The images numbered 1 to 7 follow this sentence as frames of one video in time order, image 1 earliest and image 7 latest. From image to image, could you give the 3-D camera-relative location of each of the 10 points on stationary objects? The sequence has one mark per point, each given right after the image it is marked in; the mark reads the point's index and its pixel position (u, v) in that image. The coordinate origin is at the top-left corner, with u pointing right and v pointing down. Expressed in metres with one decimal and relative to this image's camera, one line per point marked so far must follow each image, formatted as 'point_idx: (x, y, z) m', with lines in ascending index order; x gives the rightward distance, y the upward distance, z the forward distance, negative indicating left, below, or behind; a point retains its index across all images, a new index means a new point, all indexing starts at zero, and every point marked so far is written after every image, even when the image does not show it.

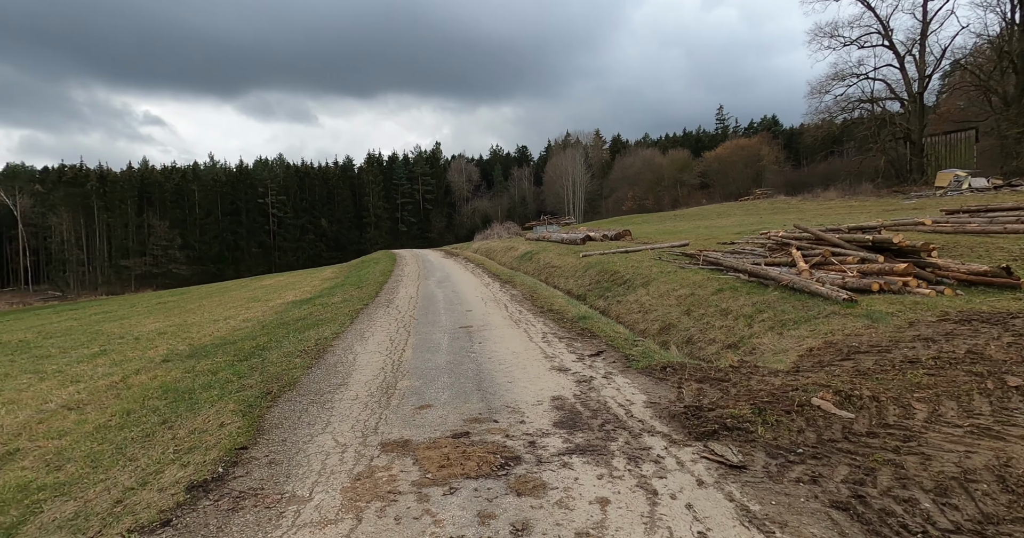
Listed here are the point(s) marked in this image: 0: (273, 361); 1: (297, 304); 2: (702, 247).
0: (-3.7, -1.4, +9.0) m
1: (-6.8, -1.1, +18.3) m
2: (+6.3, +0.7, +19.1) m
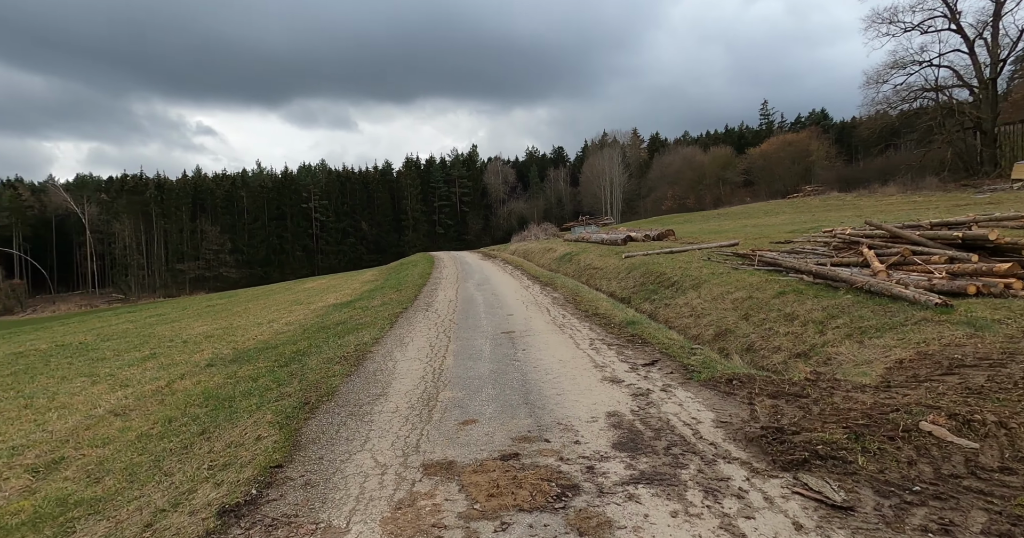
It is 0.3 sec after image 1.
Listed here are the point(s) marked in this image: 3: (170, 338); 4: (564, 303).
0: (-3.0, -1.5, +8.8) m
1: (-5.5, -1.2, +18.3) m
2: (+7.6, +0.7, +18.2) m
3: (-9.6, -1.9, +16.4) m
4: (+1.3, -0.8, +13.6) m
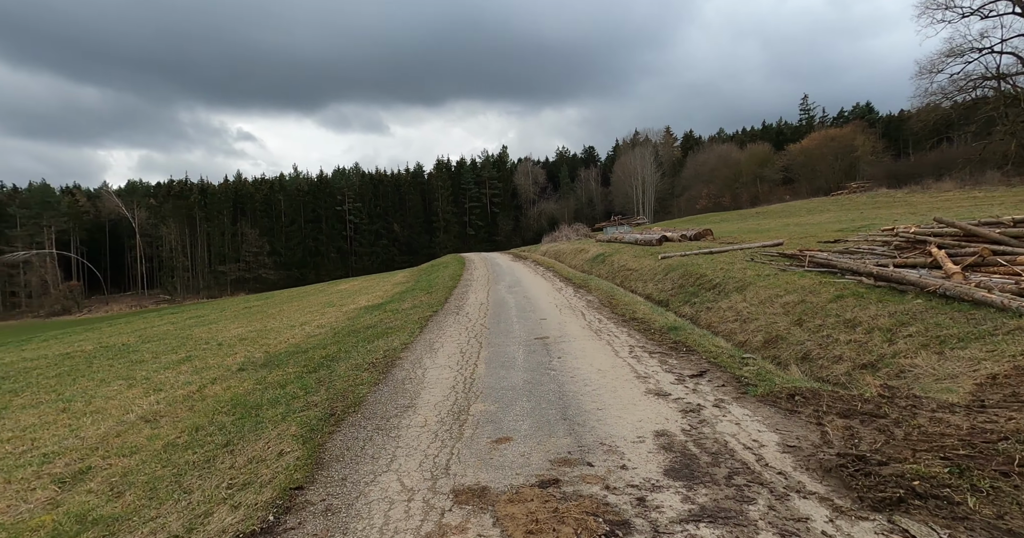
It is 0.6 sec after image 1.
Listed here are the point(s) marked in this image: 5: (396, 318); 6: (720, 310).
0: (-2.5, -1.5, +8.5) m
1: (-4.5, -1.3, +18.1) m
2: (+8.7, +0.6, +17.3) m
3: (-8.6, -2.0, +16.4) m
4: (+2.0, -0.9, +13.1) m
5: (-2.9, -1.2, +14.1) m
6: (+4.5, -0.9, +12.3) m
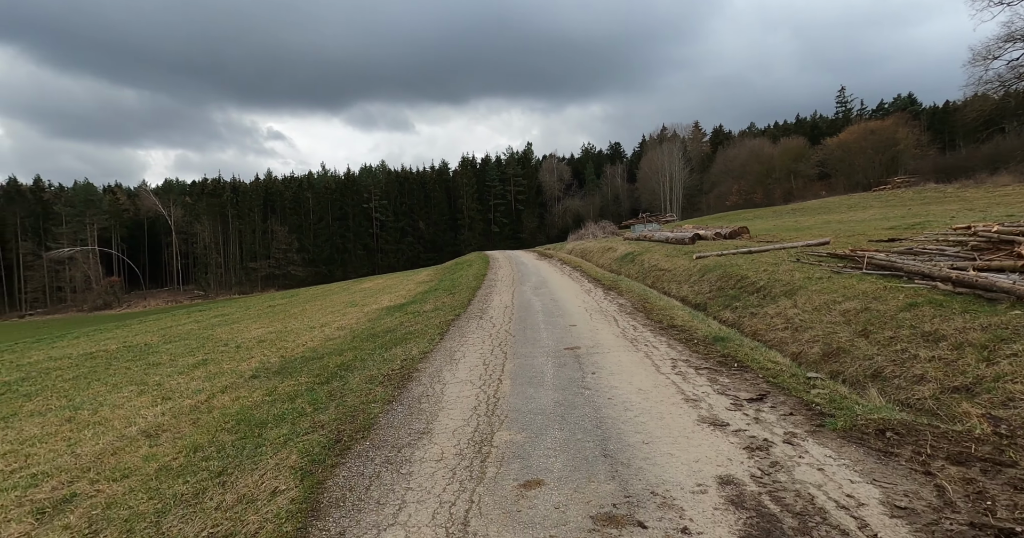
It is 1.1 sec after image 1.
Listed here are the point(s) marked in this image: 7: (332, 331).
0: (-2.1, -1.6, +7.8) m
1: (-3.7, -1.3, +17.5) m
2: (+9.4, +0.6, +16.1) m
3: (-7.9, -2.0, +16.0) m
4: (+2.6, -0.9, +12.2) m
5: (-2.2, -1.2, +13.4) m
6: (+5.0, -0.9, +11.2) m
7: (-4.8, -1.6, +15.2) m
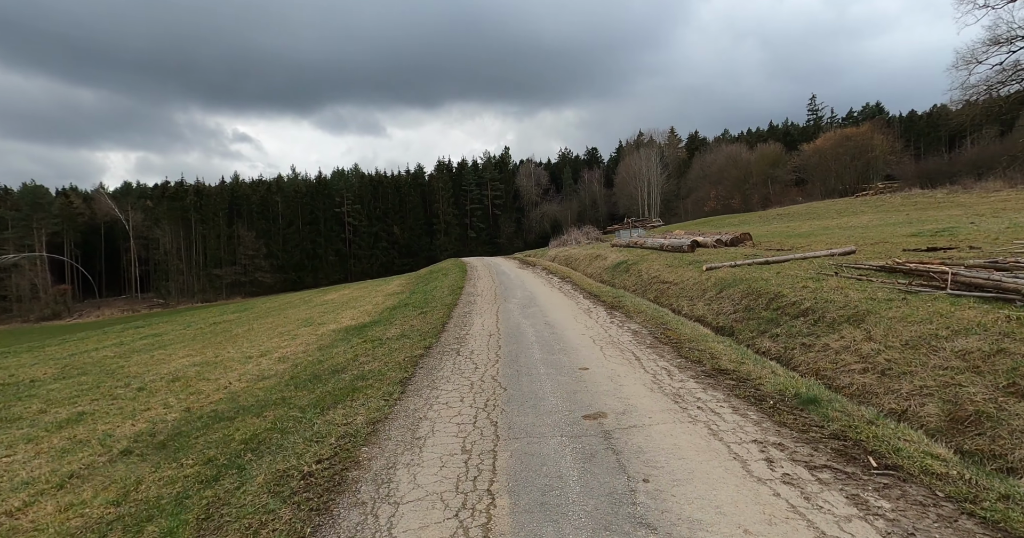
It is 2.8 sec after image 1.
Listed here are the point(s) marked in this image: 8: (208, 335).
0: (-2.2, -1.9, +4.8) m
1: (-4.1, -1.7, +14.4) m
2: (+9.0, +0.2, +13.6) m
3: (-8.3, -2.3, +12.8) m
4: (+2.4, -1.2, +9.4) m
5: (-2.5, -1.6, +10.5) m
6: (+4.8, -1.2, +8.6) m
7: (-5.1, -2.0, +12.1) m
8: (-9.8, -2.1, +18.5) m
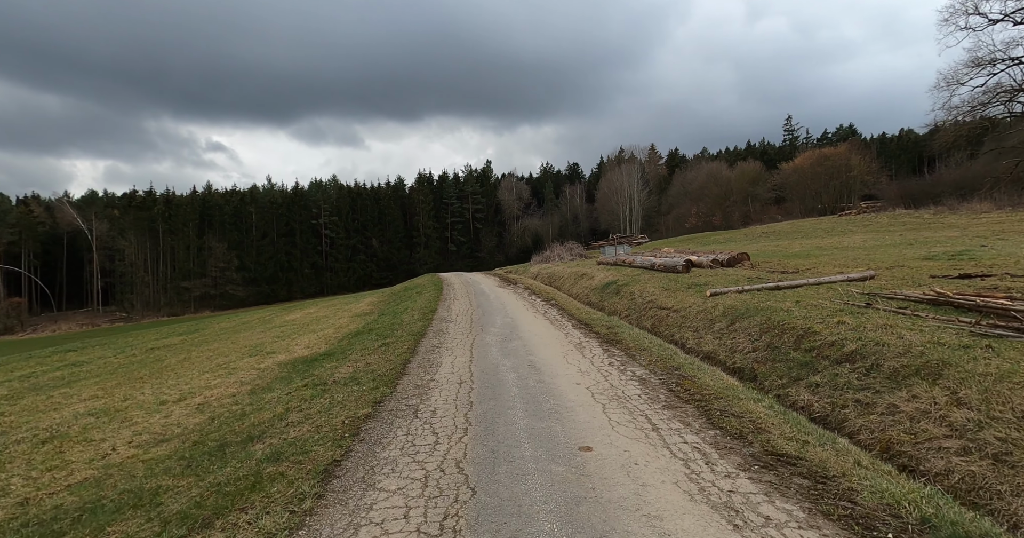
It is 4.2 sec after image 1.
0: (-2.3, -2.2, +2.4) m
1: (-4.6, -2.2, +12.0) m
2: (+8.6, -0.4, +11.7) m
3: (-8.7, -2.8, +10.2) m
4: (+2.1, -1.7, +7.2) m
5: (-2.9, -2.0, +8.1) m
6: (+4.5, -1.7, +6.5) m
7: (-5.5, -2.4, +9.7) m
8: (-10.4, -2.7, +15.9) m
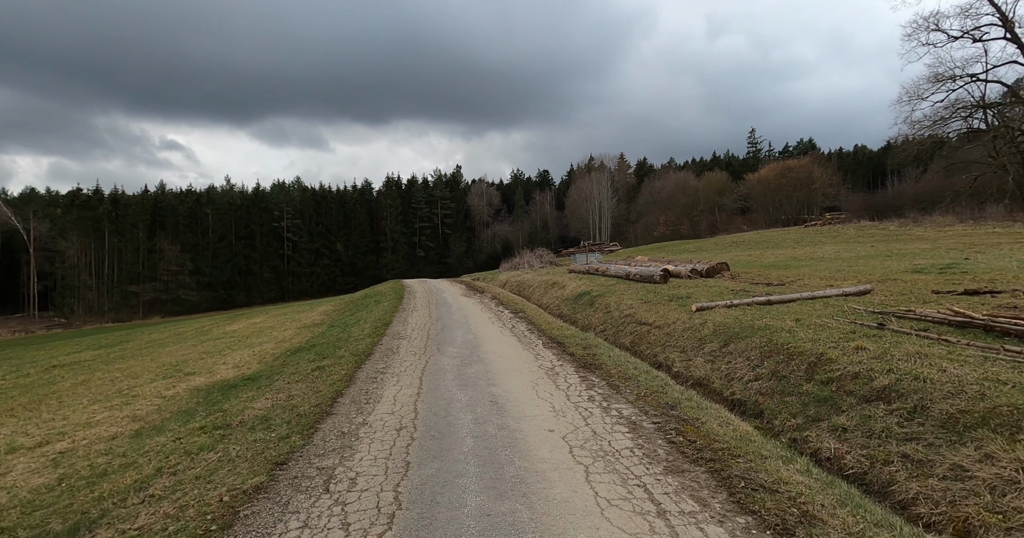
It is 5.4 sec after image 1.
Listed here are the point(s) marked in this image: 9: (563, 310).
0: (-2.5, -2.2, +0.4) m
1: (-5.3, -2.3, +9.8) m
2: (+7.9, -0.7, +10.2) m
3: (-9.3, -2.8, +7.7) m
4: (+1.6, -1.9, +5.4) m
5: (-3.4, -2.1, +6.0) m
6: (+4.1, -1.9, +4.8) m
7: (-6.1, -2.5, +7.4) m
8: (-11.4, -2.8, +13.3) m
9: (+1.7, -1.4, +19.5) m
